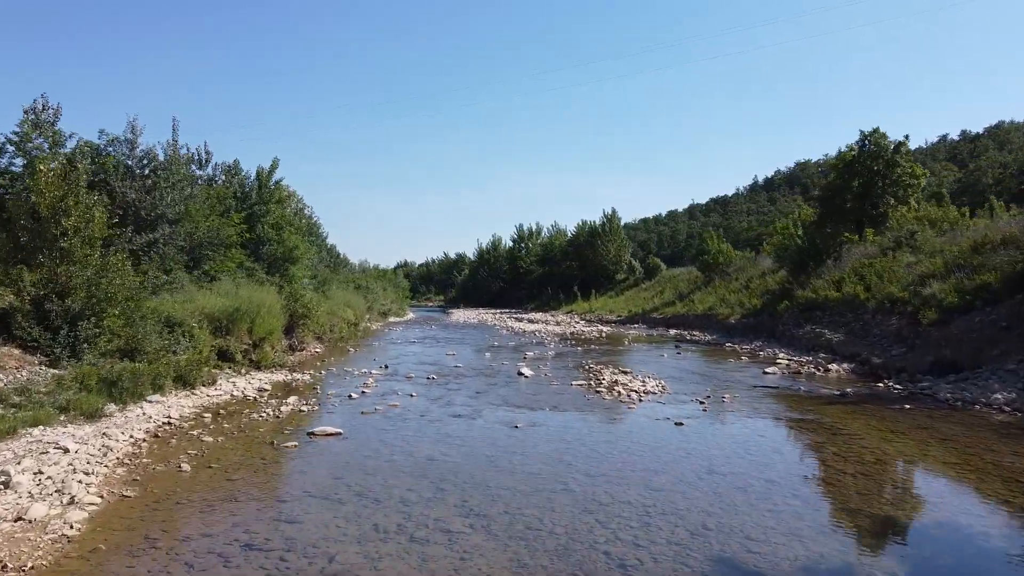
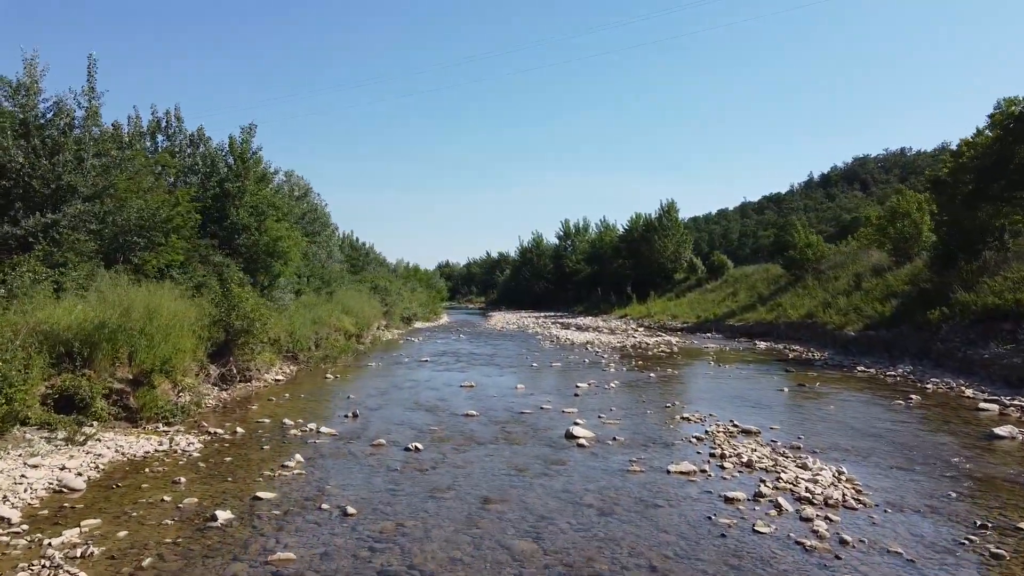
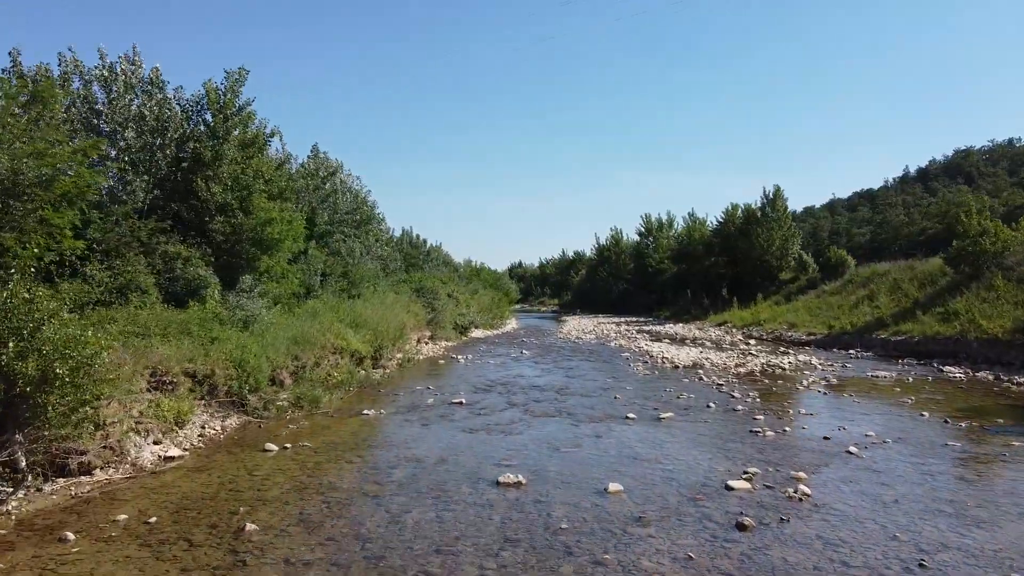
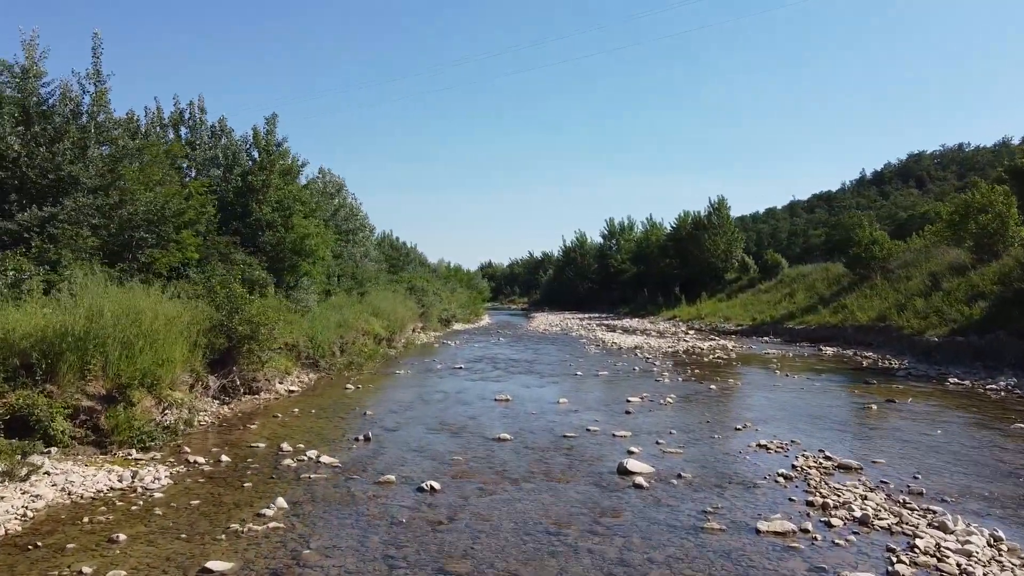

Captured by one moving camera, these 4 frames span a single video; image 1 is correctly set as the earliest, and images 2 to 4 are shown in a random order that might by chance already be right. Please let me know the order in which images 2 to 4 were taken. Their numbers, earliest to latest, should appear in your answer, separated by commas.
2, 4, 3
